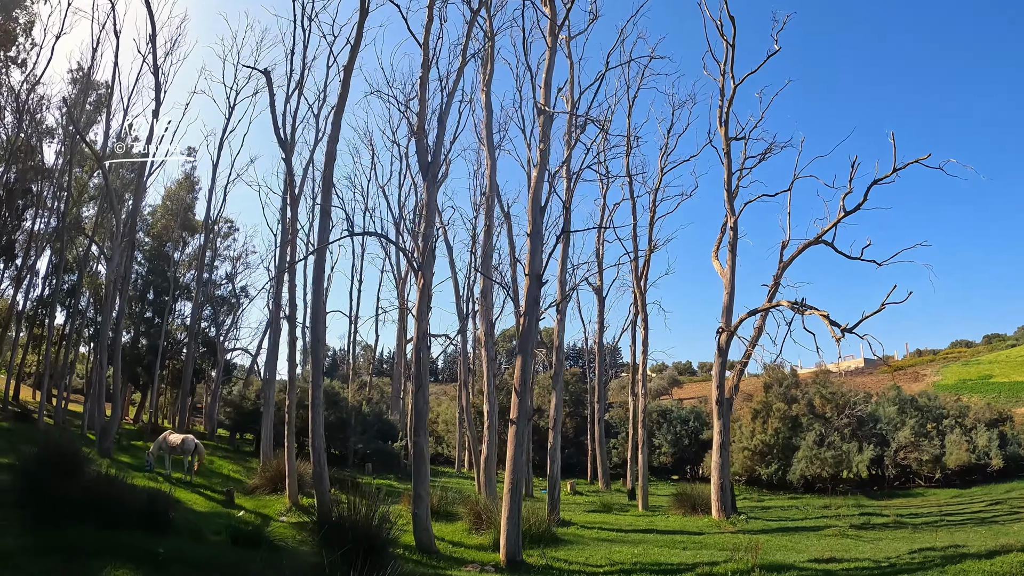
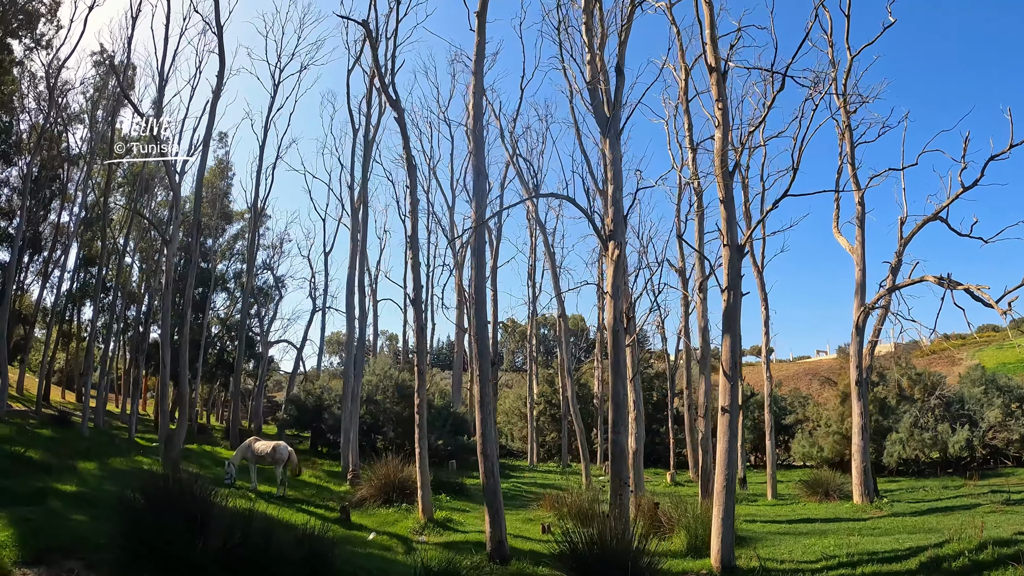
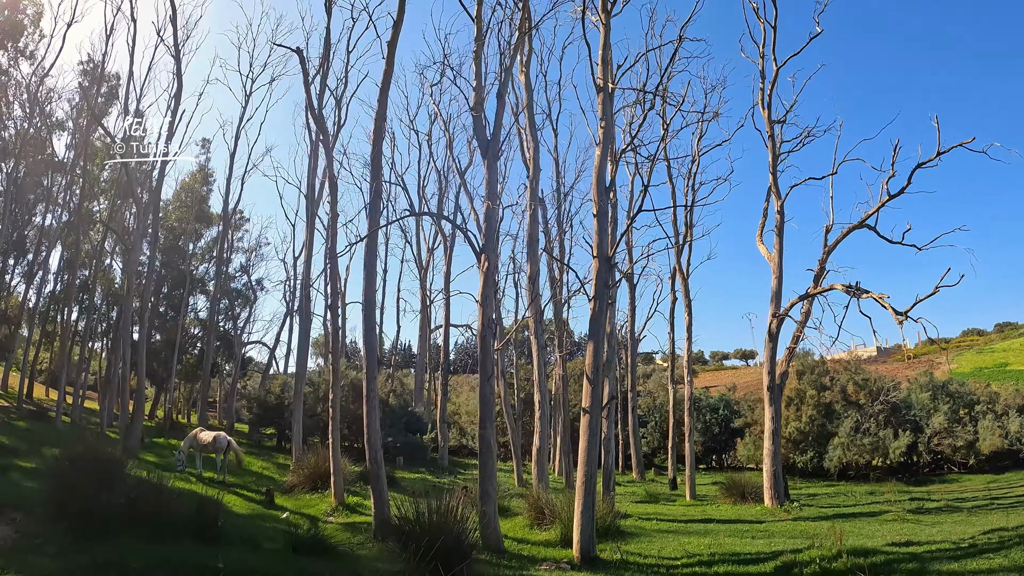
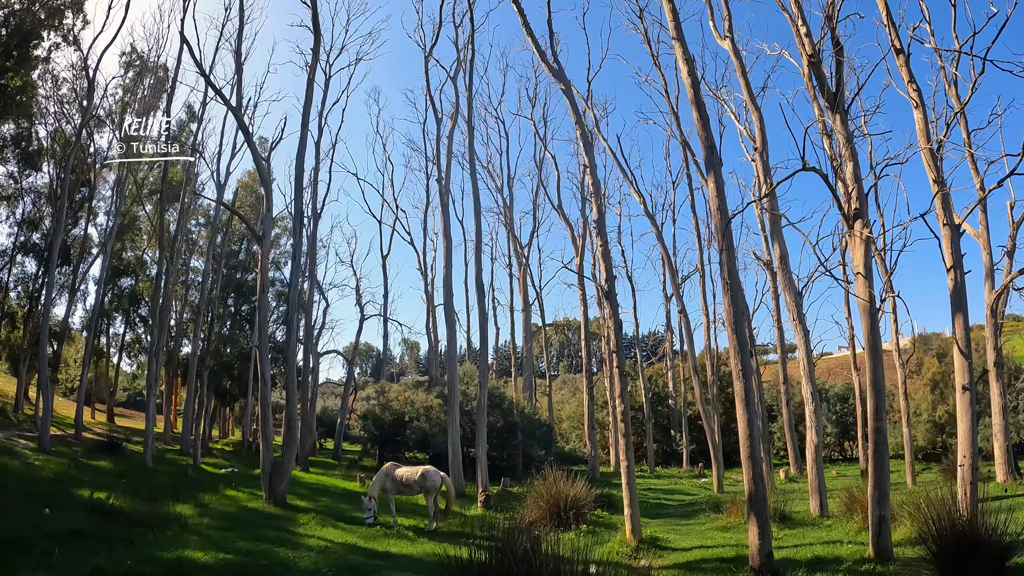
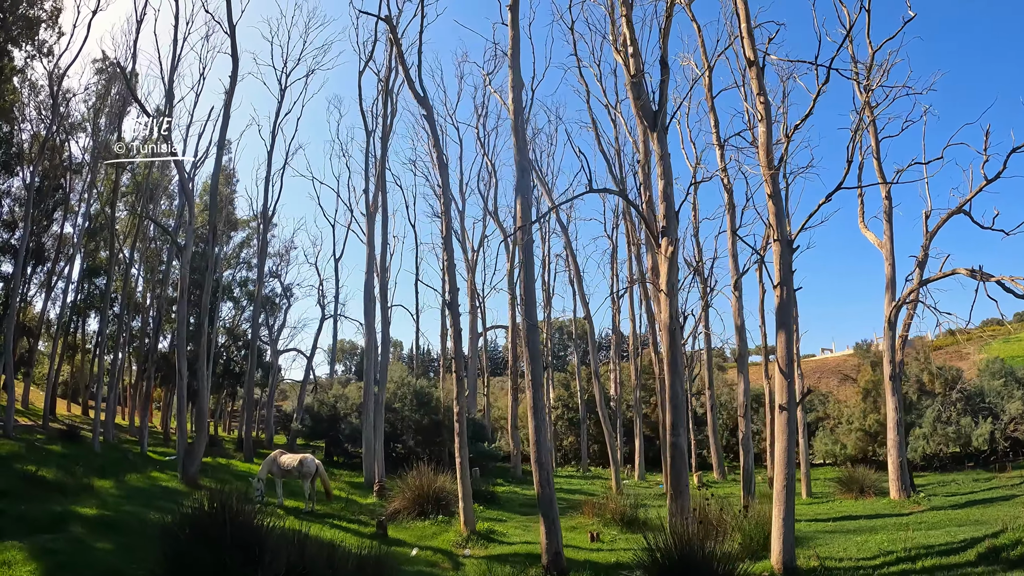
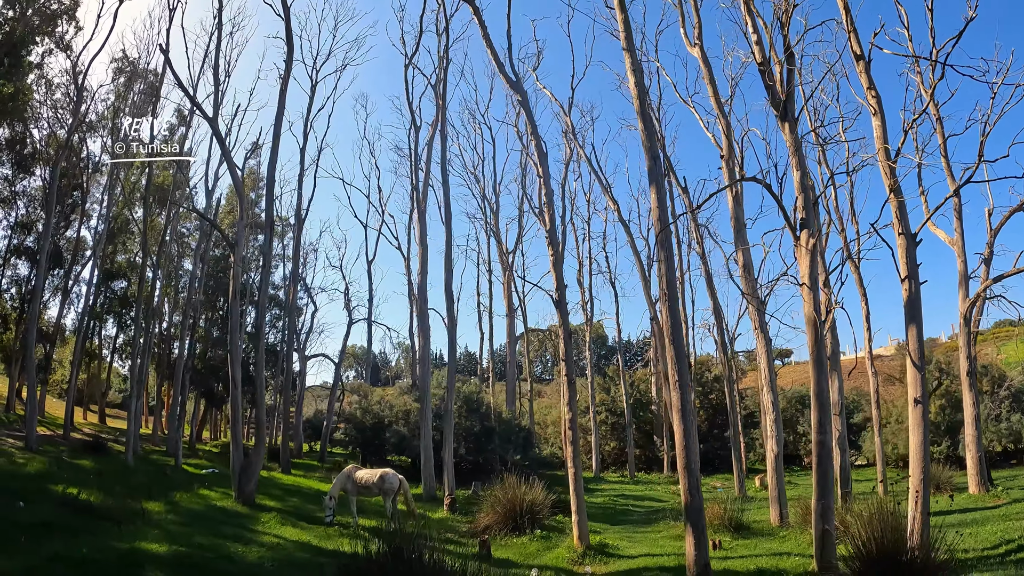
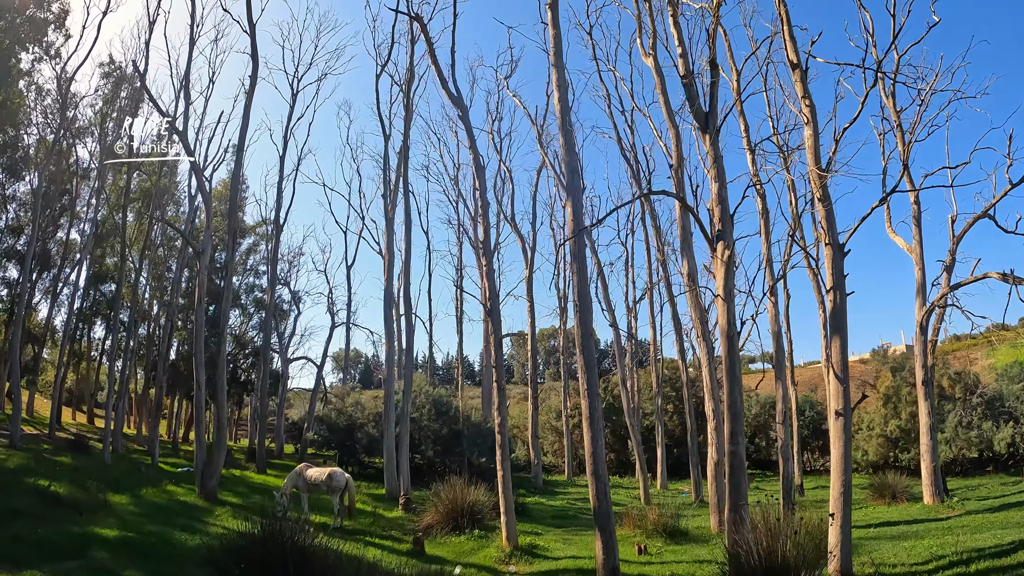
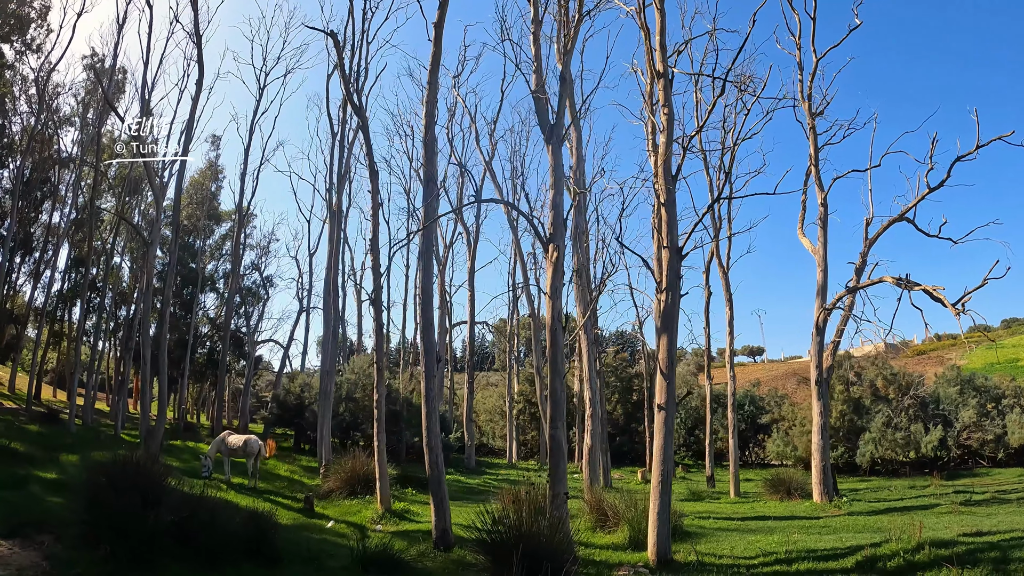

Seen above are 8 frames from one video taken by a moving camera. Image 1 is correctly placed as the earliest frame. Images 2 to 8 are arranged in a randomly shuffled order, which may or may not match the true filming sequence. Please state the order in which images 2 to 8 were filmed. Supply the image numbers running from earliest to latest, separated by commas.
3, 8, 2, 5, 7, 6, 4
